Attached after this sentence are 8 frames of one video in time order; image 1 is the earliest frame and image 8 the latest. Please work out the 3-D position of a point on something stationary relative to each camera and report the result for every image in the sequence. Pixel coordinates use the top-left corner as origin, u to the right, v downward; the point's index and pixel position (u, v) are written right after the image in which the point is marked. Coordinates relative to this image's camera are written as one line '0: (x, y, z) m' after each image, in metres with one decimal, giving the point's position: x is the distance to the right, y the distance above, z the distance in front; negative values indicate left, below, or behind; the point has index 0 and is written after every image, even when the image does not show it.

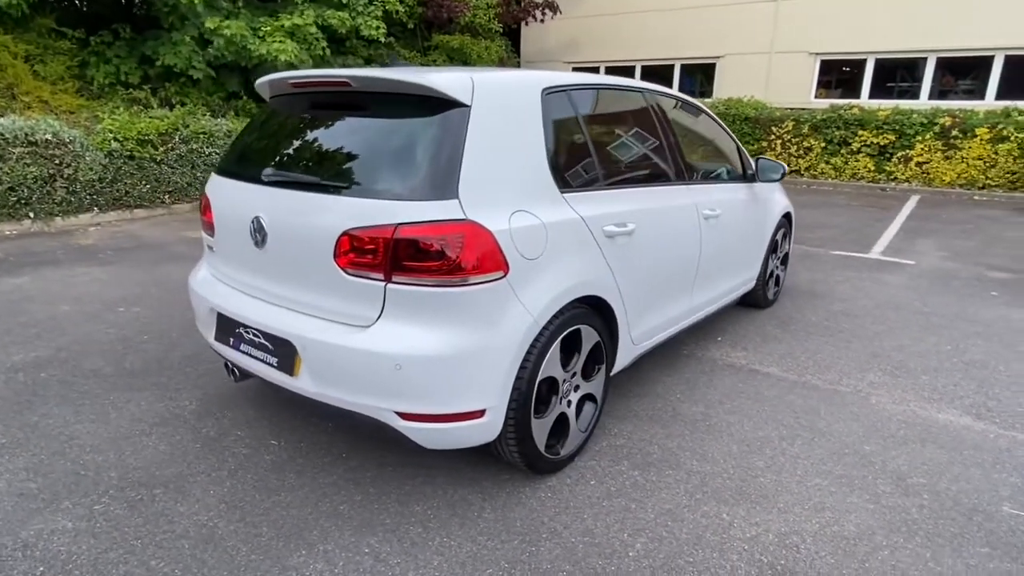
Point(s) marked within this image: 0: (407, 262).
0: (-0.4, +0.1, +2.3) m
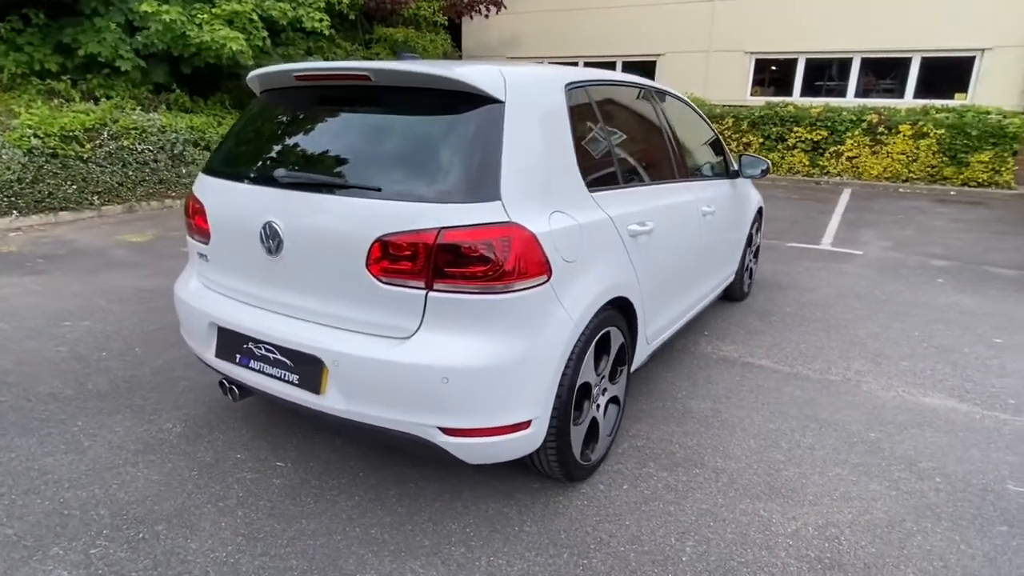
0: (-0.2, +0.1, +2.2) m
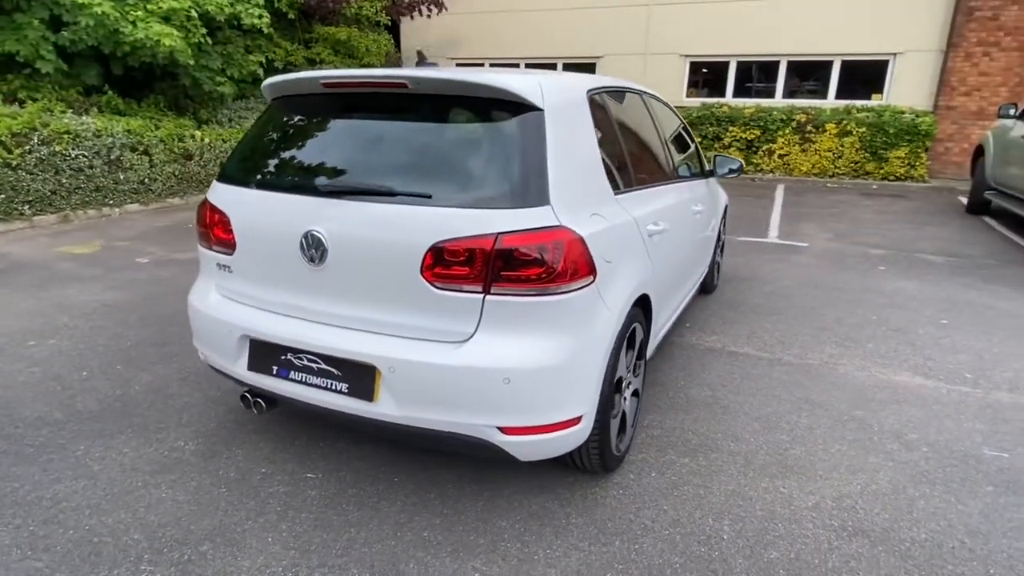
0: (0.0, +0.1, +2.2) m
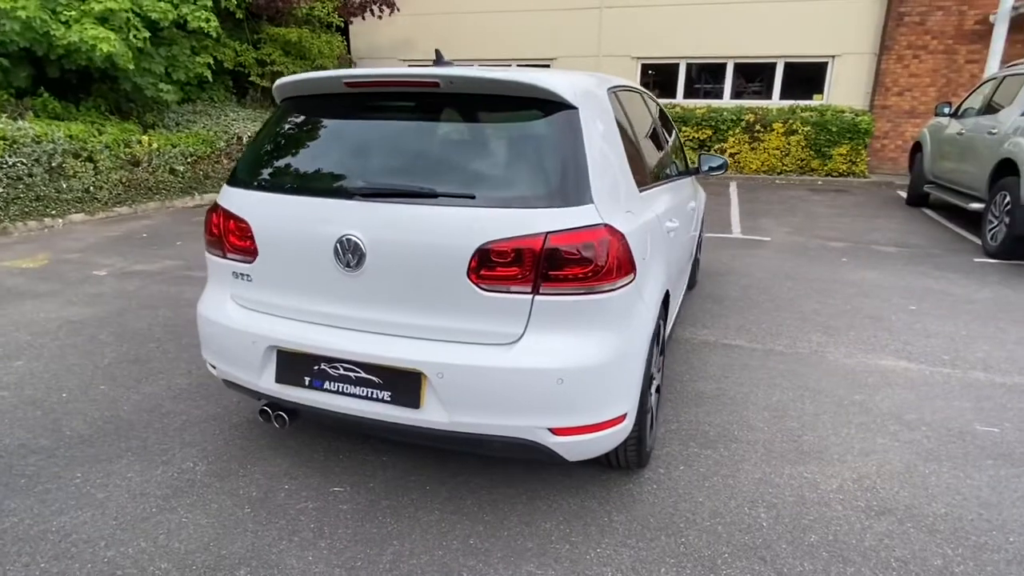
0: (+0.2, +0.1, +2.2) m
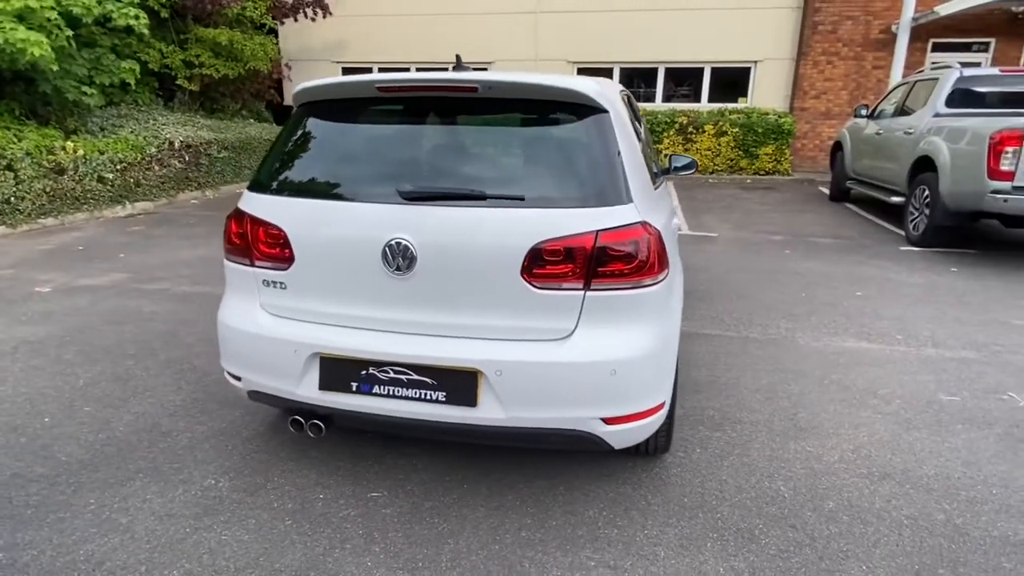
0: (+0.3, +0.1, +2.3) m
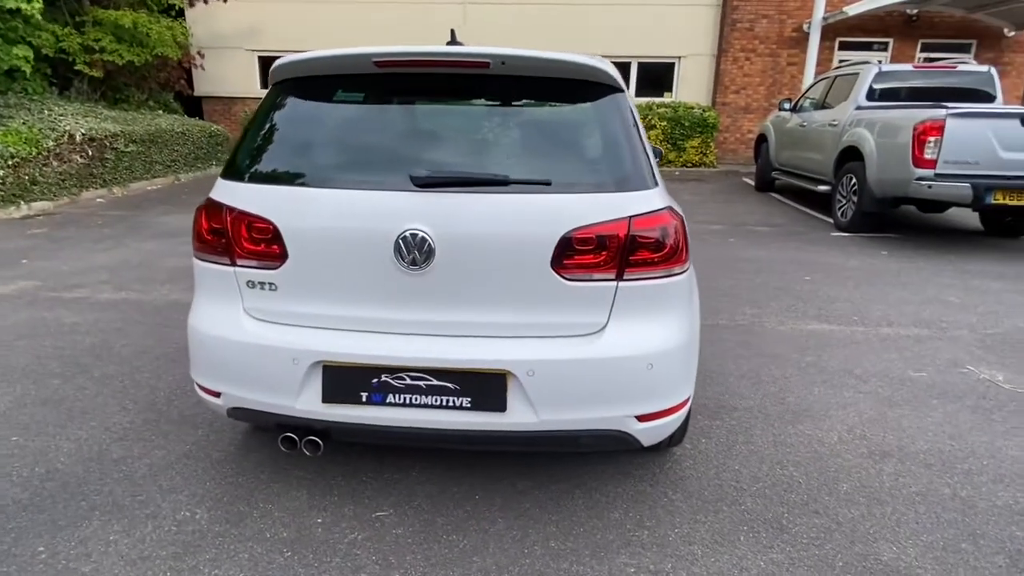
0: (+0.4, +0.1, +2.2) m
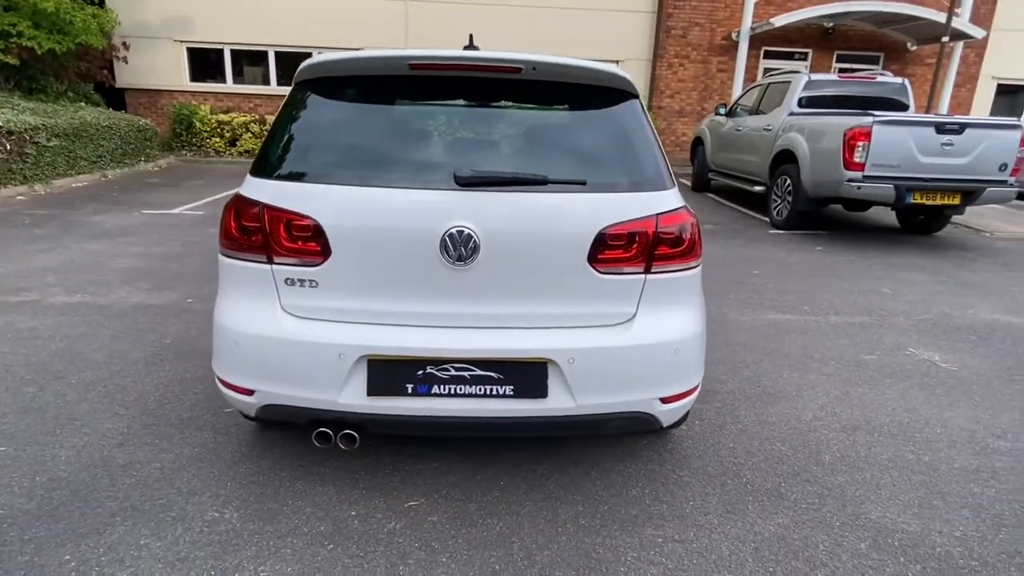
0: (+0.6, +0.1, +2.4) m
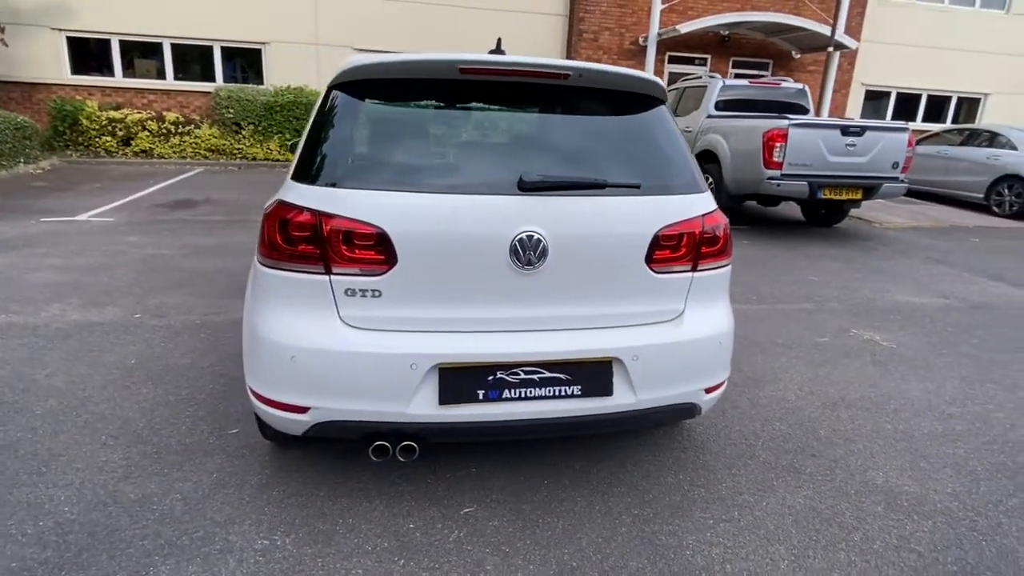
0: (+0.8, +0.2, +2.5) m
